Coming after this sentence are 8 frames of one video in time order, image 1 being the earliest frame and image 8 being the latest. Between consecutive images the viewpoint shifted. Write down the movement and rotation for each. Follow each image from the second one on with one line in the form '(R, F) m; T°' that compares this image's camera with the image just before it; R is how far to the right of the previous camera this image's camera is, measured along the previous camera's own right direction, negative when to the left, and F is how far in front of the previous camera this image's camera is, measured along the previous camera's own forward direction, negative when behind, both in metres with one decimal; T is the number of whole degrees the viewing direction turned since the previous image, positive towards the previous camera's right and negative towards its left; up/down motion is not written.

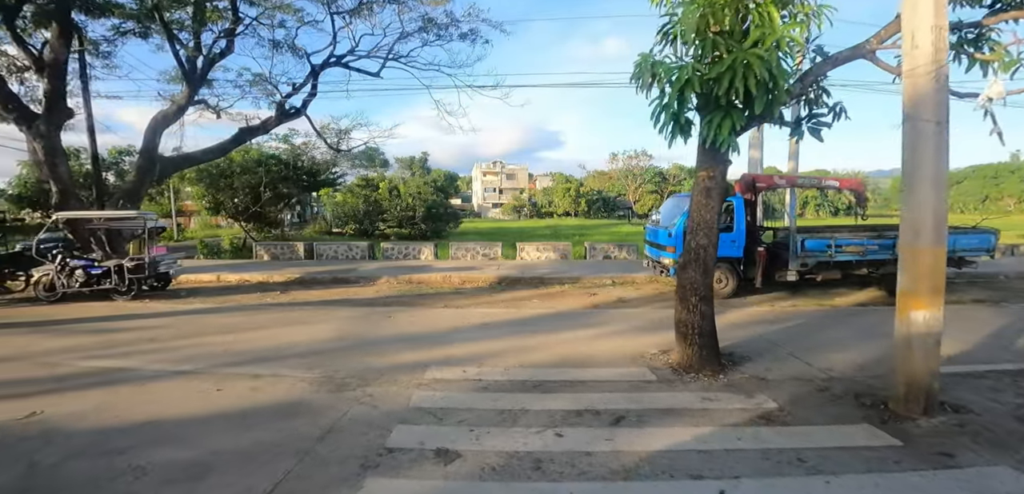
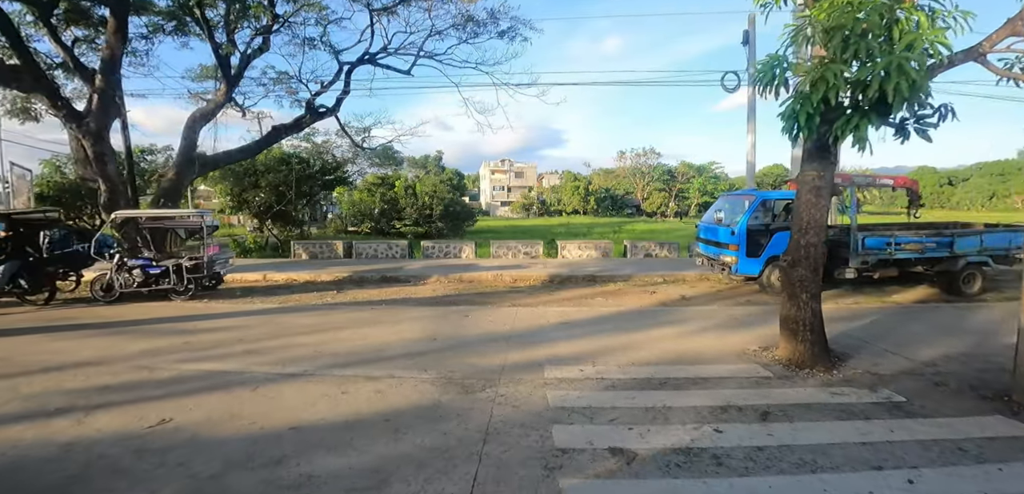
(-1.4, 0.0) m; +2°
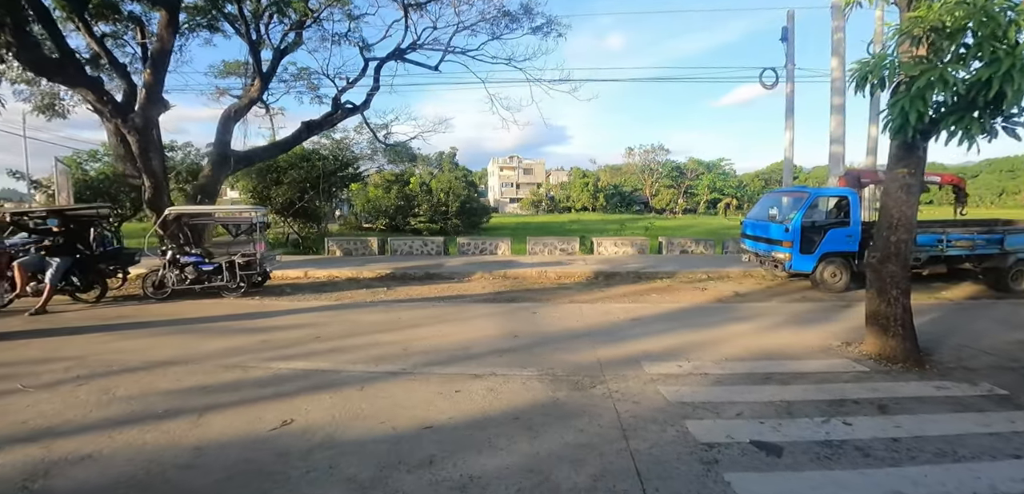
(-1.2, 0.0) m; +1°
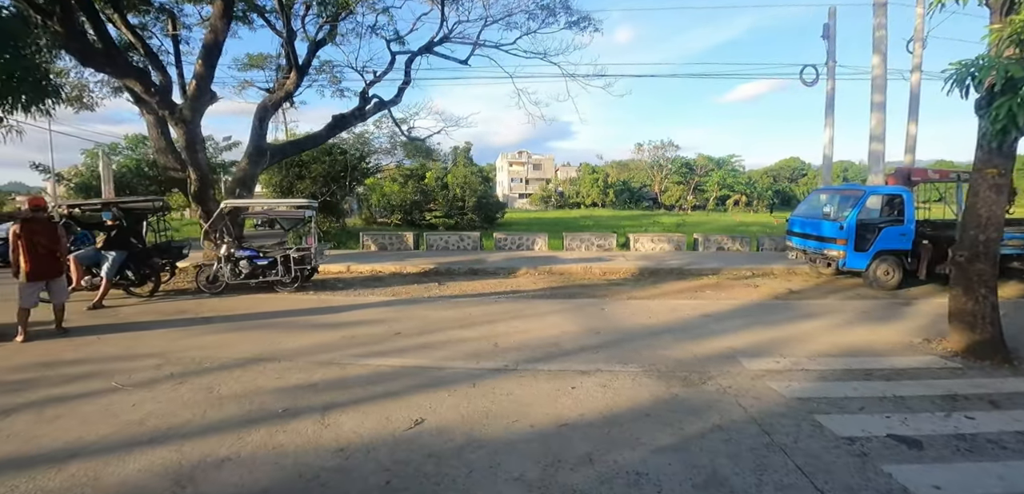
(-1.2, 0.0) m; +1°
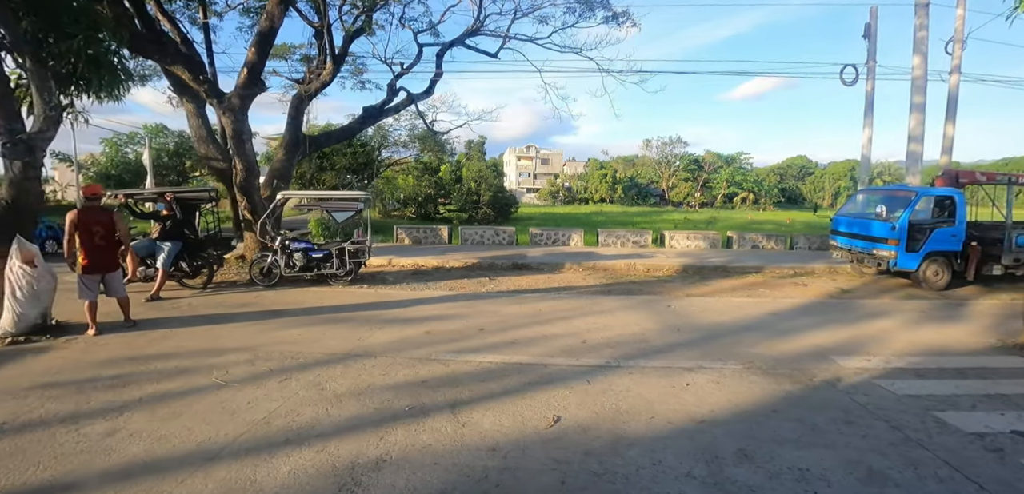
(-1.3, 0.0) m; +2°
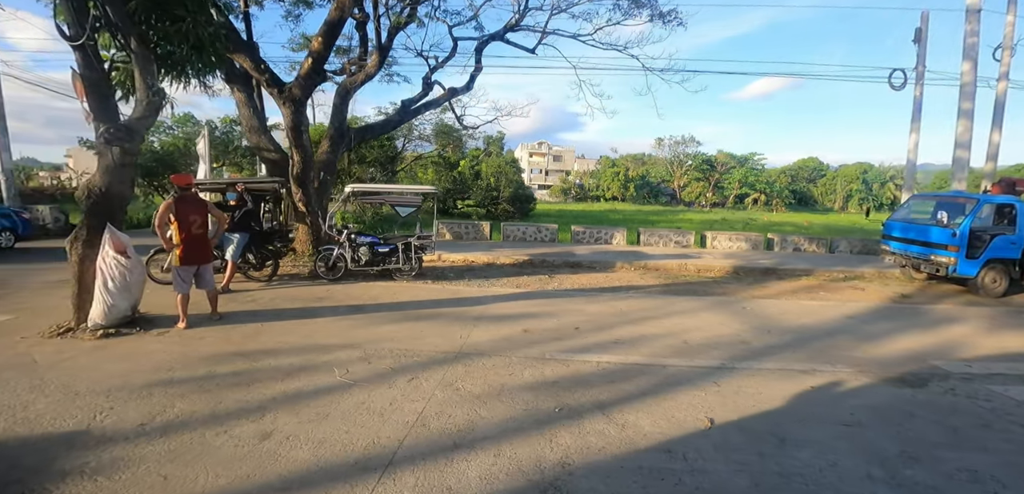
(-1.4, +0.1) m; +2°
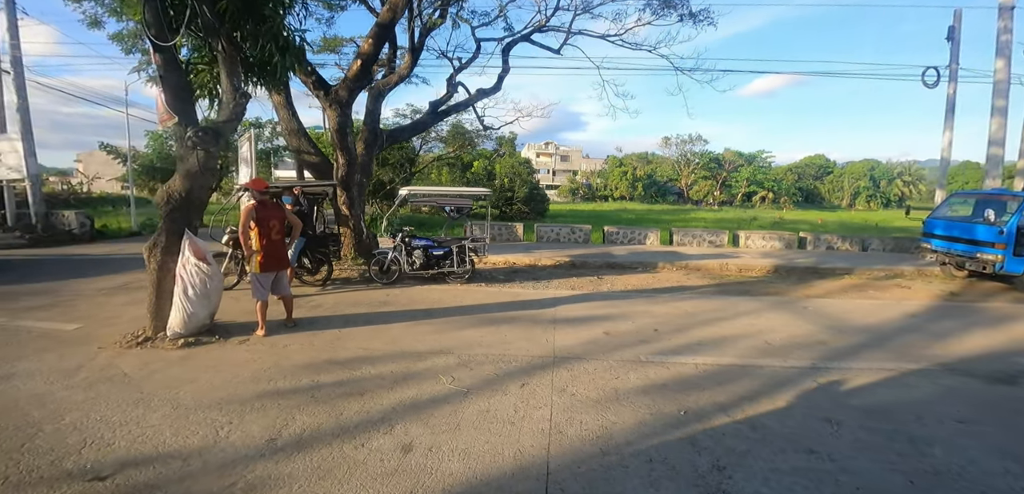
(-1.1, +0.1) m; +1°
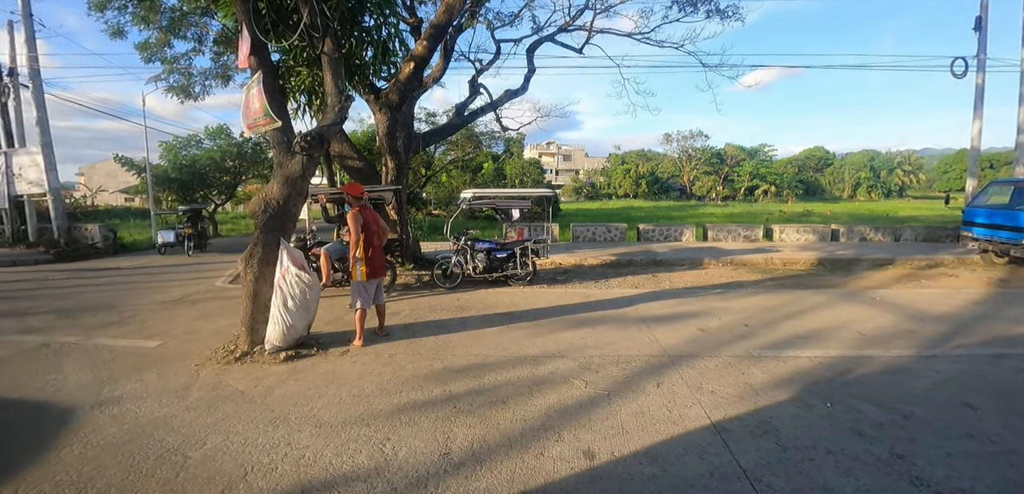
(-1.4, +0.1) m; +2°
